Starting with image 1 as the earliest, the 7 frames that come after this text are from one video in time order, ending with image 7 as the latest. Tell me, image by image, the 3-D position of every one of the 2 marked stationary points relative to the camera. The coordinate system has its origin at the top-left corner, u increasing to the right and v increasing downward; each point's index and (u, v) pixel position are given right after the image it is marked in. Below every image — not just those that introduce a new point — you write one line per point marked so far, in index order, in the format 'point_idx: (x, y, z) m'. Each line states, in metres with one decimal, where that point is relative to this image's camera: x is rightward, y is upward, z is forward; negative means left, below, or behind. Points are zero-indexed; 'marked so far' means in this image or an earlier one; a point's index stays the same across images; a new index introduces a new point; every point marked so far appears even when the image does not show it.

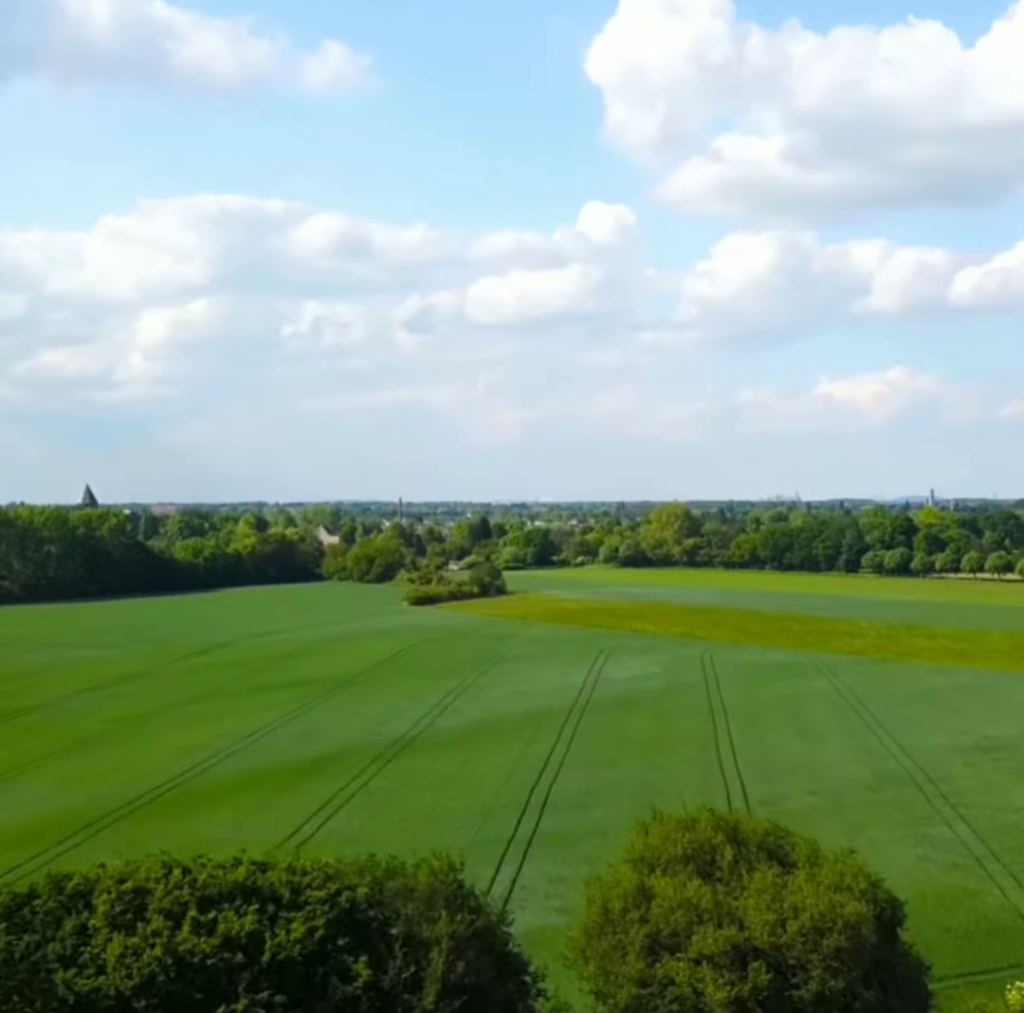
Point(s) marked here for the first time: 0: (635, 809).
0: (+1.7, -4.4, +19.3) m
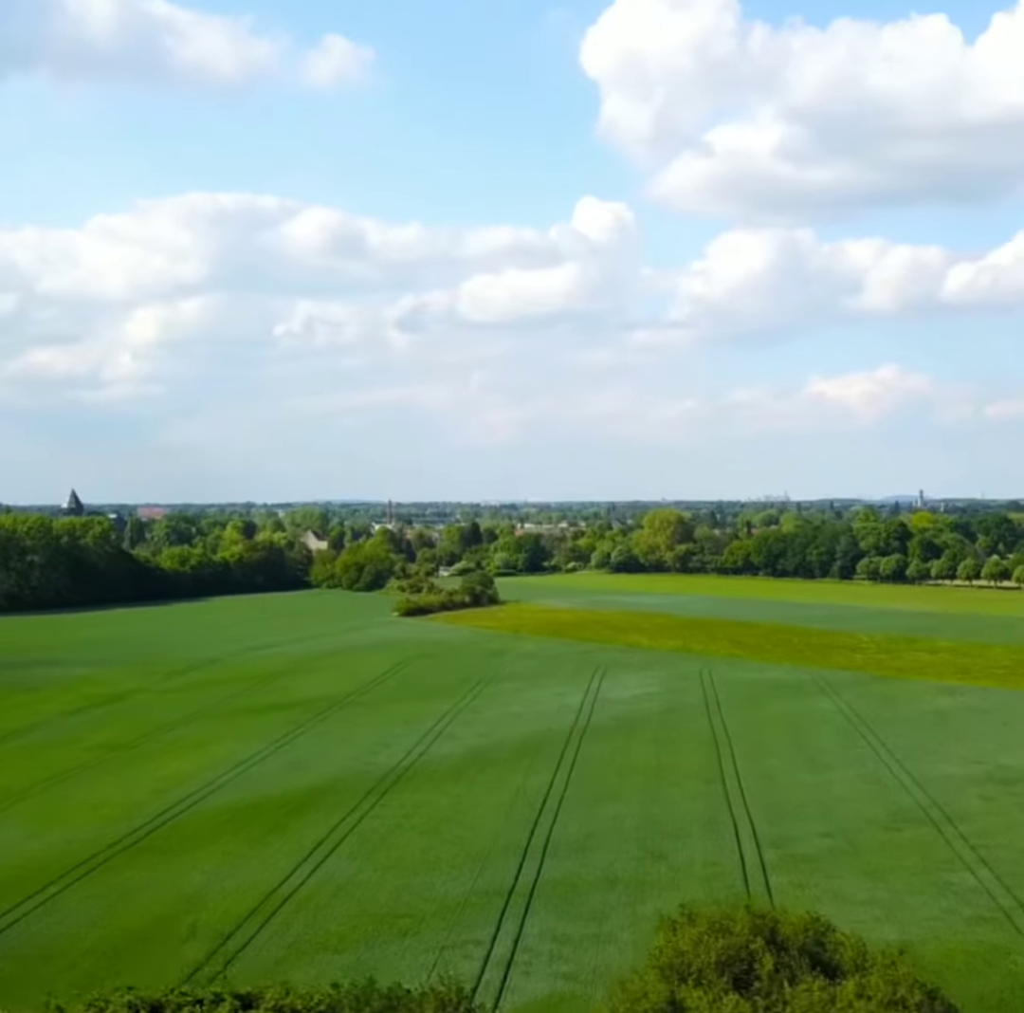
0: (+1.7, -4.8, +18.4) m
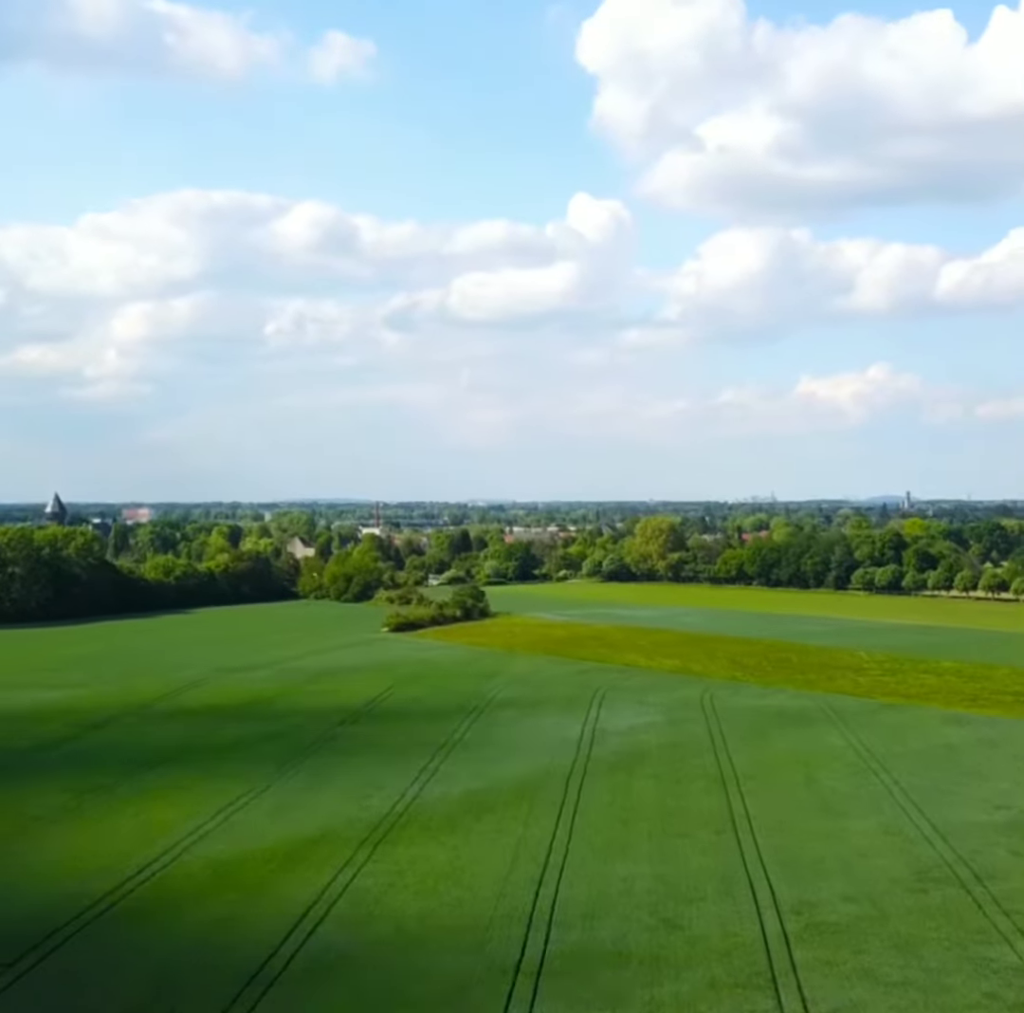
0: (+1.8, -5.3, +17.2) m
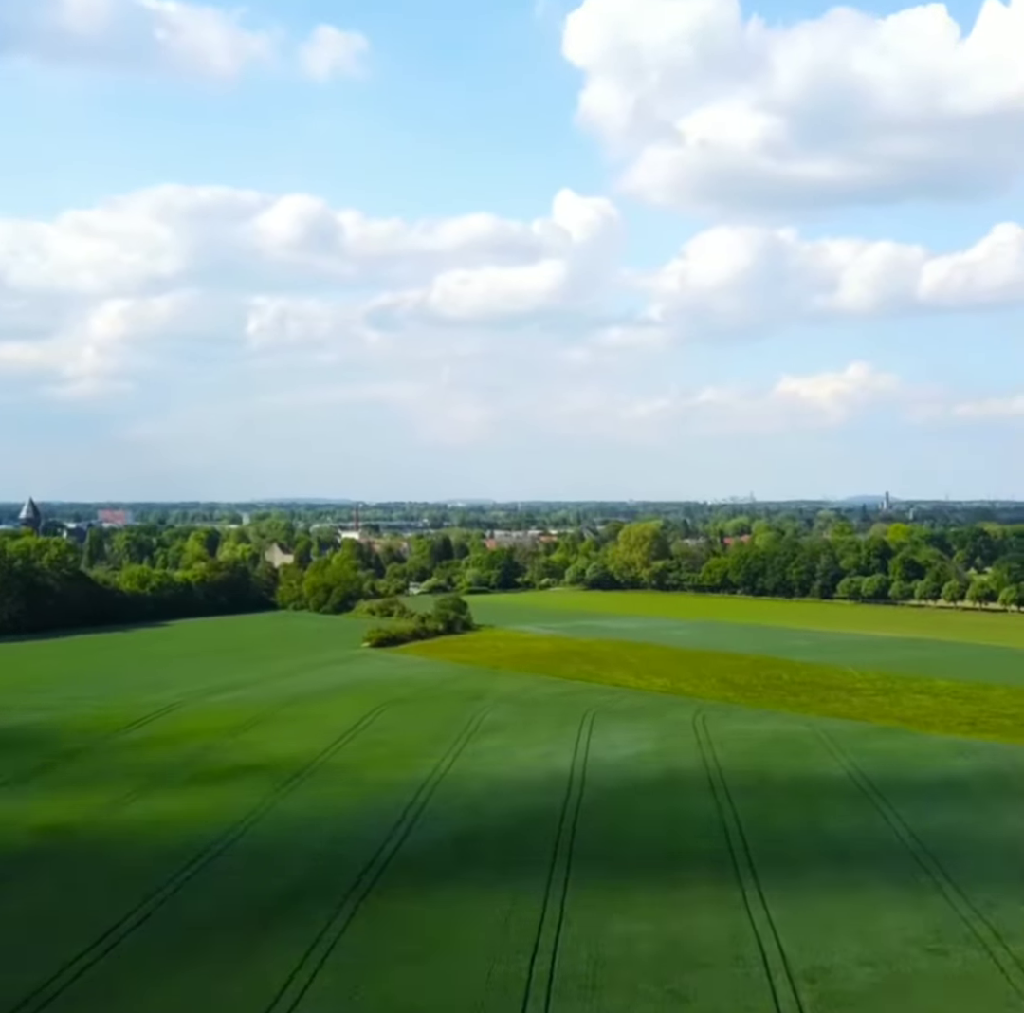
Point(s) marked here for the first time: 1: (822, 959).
0: (+1.7, -5.8, +16.1) m
1: (+4.0, -5.8, +17.1) m
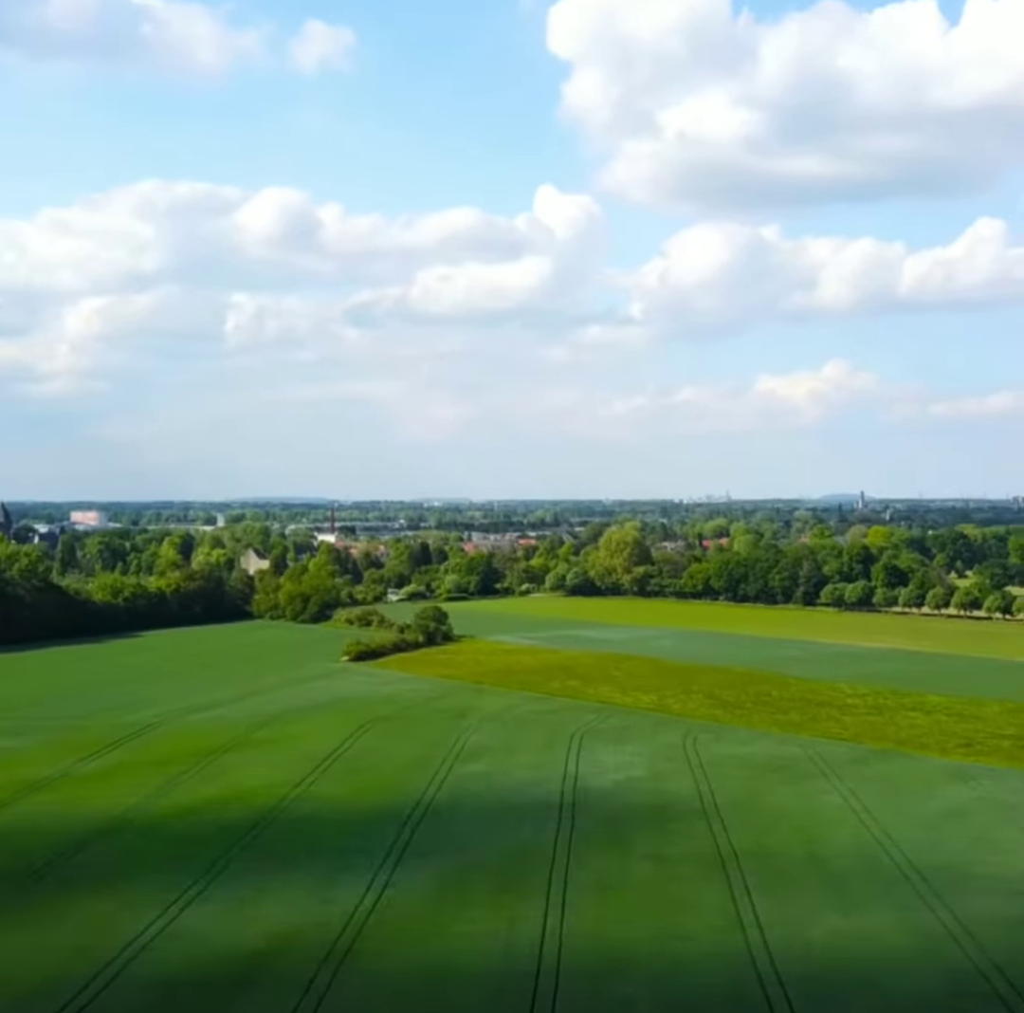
0: (+1.7, -6.3, +15.1) m
1: (+3.9, -6.3, +16.1) m
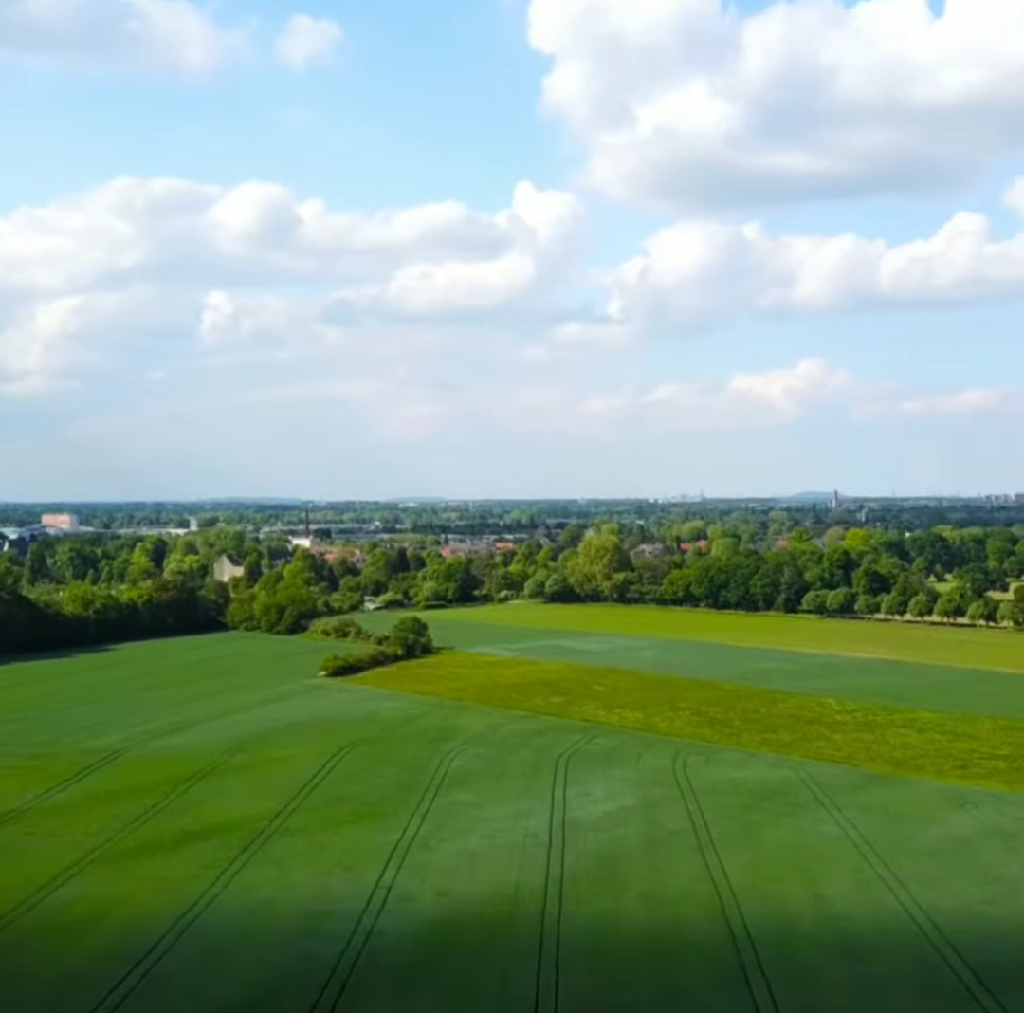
0: (+1.7, -6.7, +14.0) m
1: (+3.9, -6.7, +15.1) m
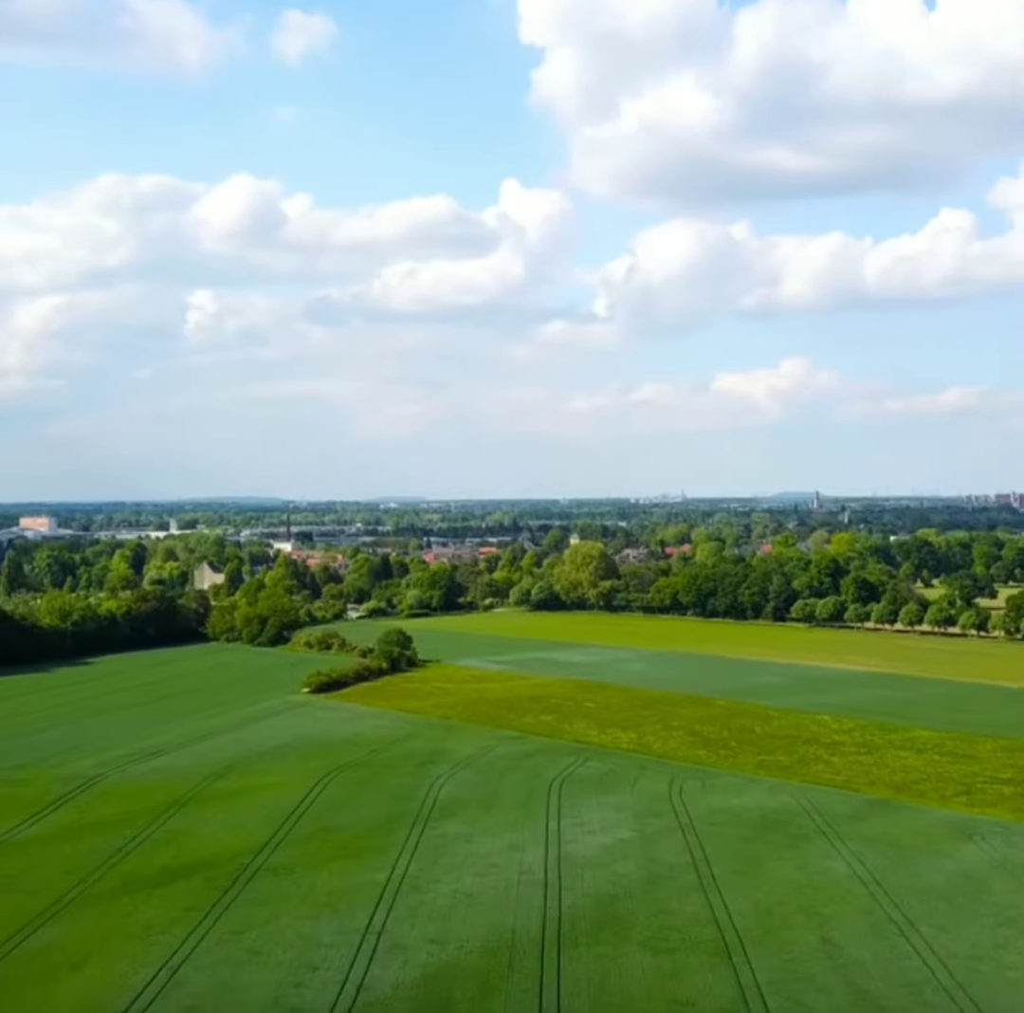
0: (+1.8, -7.2, +13.0) m
1: (+3.9, -7.2, +14.1) m
